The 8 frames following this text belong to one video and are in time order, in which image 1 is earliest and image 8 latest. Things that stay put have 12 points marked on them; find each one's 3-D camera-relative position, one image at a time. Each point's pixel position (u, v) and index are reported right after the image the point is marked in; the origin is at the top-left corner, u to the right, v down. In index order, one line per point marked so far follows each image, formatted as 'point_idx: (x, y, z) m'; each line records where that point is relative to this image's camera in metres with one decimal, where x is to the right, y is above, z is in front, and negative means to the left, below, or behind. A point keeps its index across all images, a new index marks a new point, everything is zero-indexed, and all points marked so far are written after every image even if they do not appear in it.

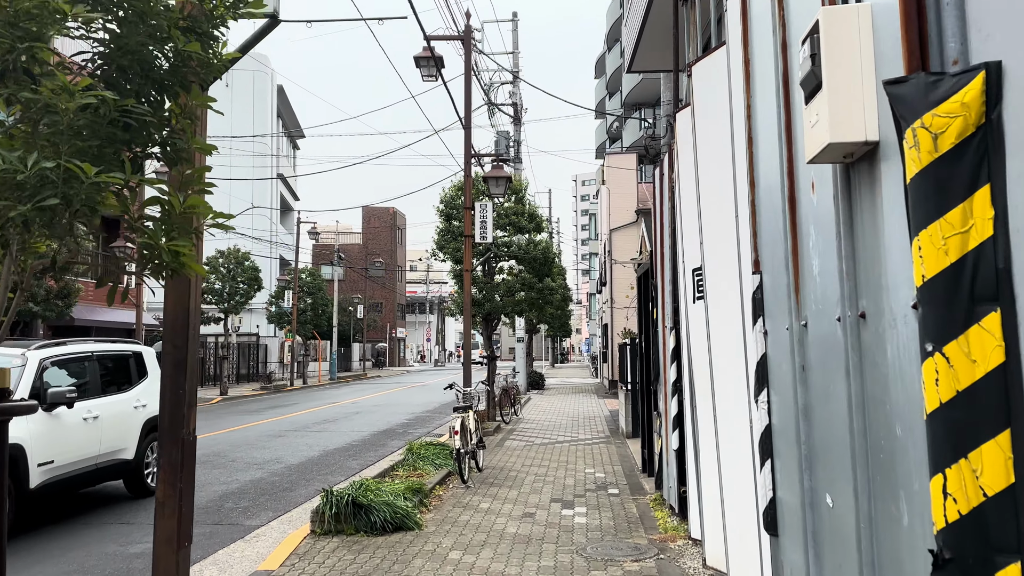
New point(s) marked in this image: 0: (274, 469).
0: (-3.2, -2.5, +10.5) m
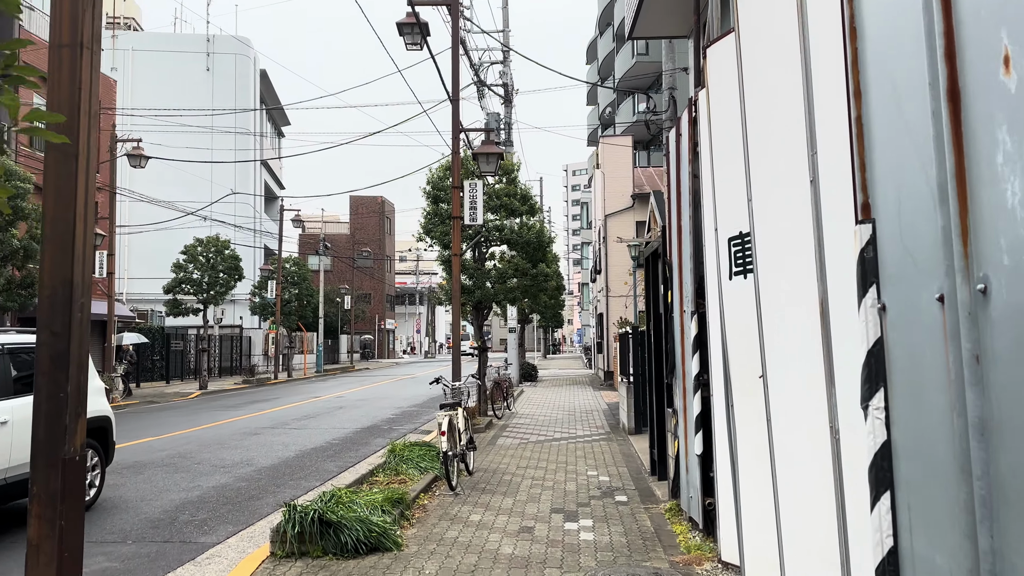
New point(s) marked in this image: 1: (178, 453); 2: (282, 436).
0: (-3.3, -2.3, +9.5) m
1: (-4.7, -2.3, +11.1) m
2: (-3.9, -2.5, +13.2) m
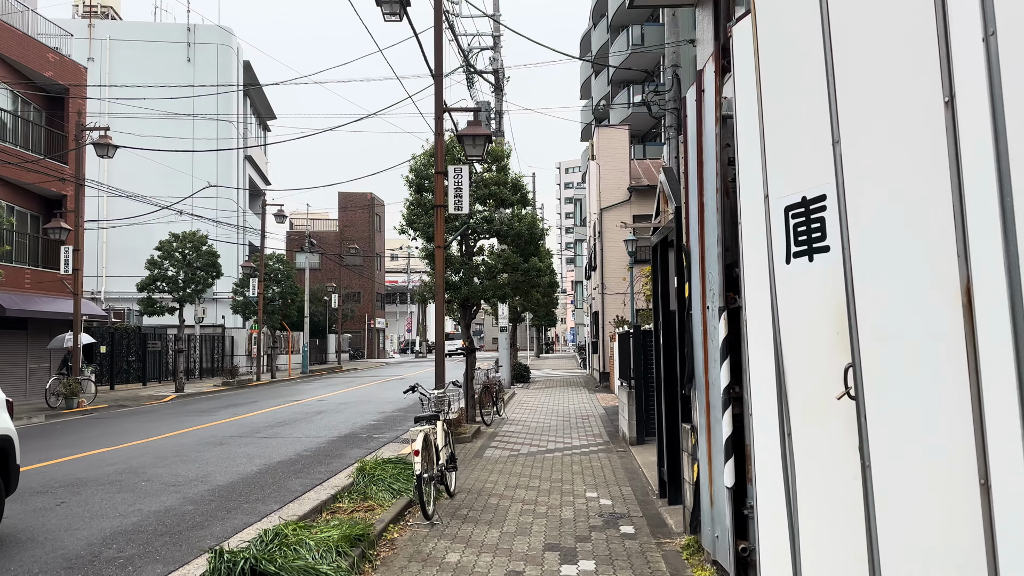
0: (-3.4, -2.2, +8.4) m
1: (-4.9, -2.3, +9.9) m
2: (-4.0, -2.4, +12.0) m
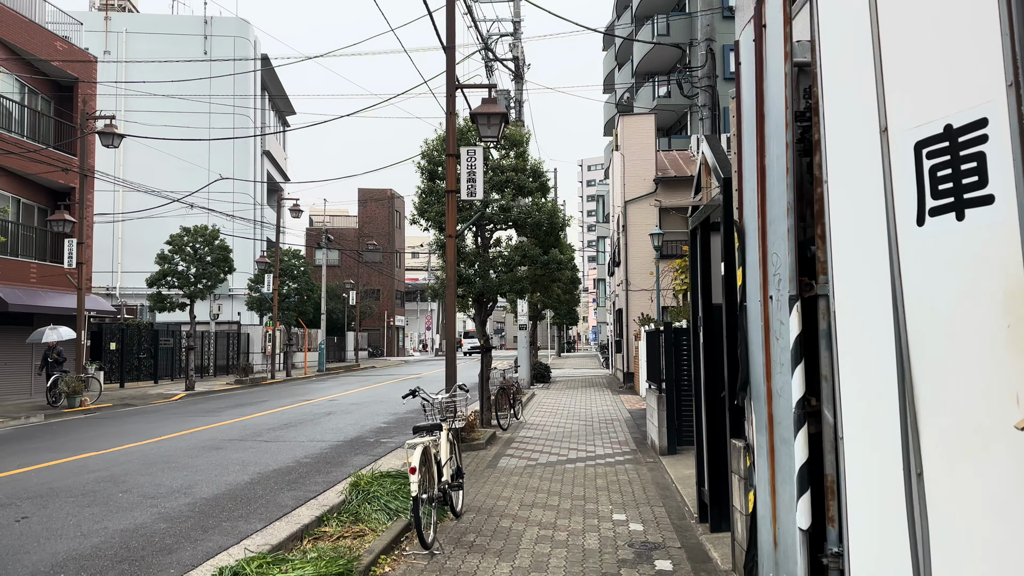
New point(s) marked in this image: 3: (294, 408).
0: (-3.3, -2.1, +7.5) m
1: (-4.7, -2.2, +9.0) m
2: (-3.8, -2.3, +11.1) m
3: (-5.0, -2.8, +18.1) m
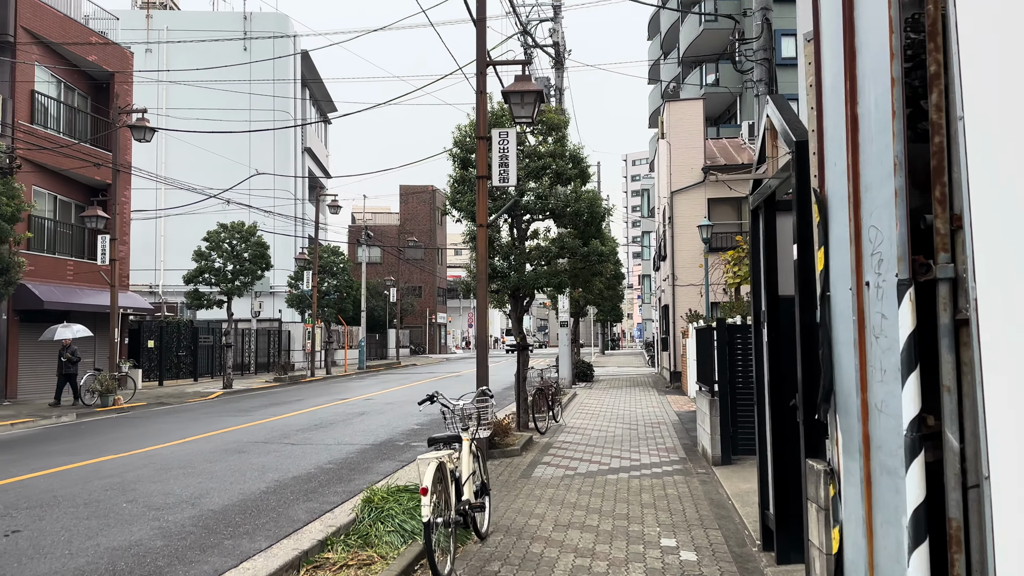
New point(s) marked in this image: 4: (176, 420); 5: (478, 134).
0: (-3.0, -2.0, +6.9) m
1: (-4.3, -2.1, +8.5) m
2: (-3.3, -2.3, +10.5) m
3: (-4.1, -2.7, +17.5) m
4: (-6.9, -2.7, +16.2) m
5: (-0.4, +1.9, +9.7) m
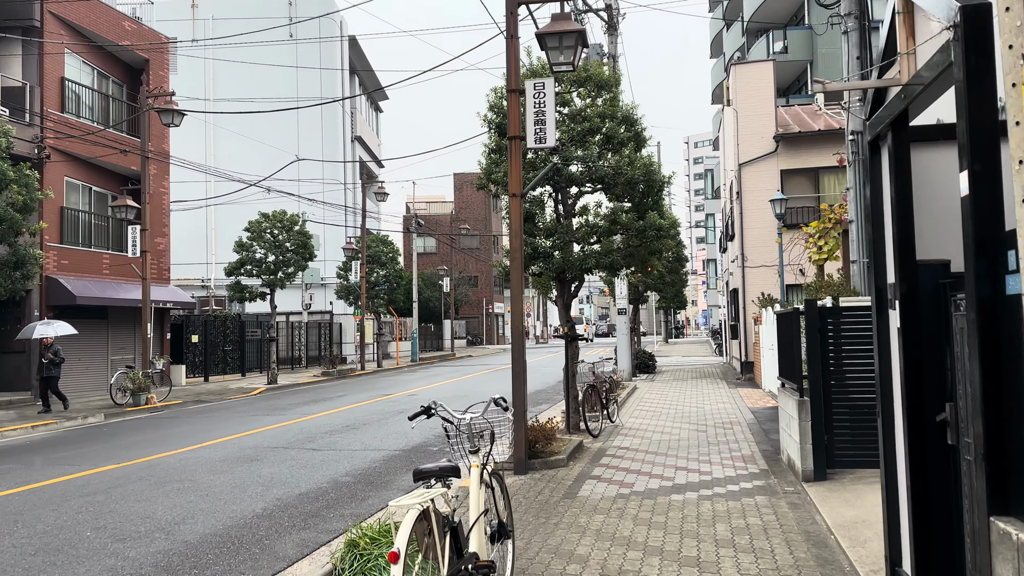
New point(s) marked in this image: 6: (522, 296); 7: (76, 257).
0: (-2.7, -1.9, +5.6) m
1: (-3.9, -2.0, +7.3) m
2: (-2.7, -2.1, +9.3) m
3: (-3.0, -2.4, +16.3) m
4: (-5.9, -2.6, +15.3) m
5: (0.0, +2.1, +8.2) m
6: (+0.1, -0.1, +8.1) m
7: (-10.4, +0.8, +18.7) m
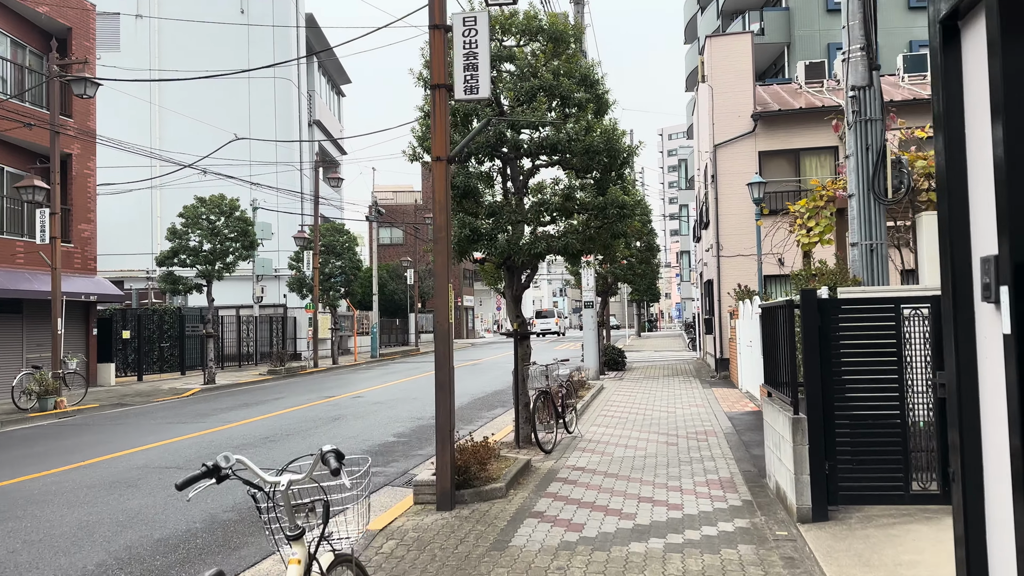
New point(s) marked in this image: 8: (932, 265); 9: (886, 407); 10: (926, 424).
0: (-3.3, -1.9, +3.9) m
1: (-4.5, -1.9, +5.6) m
2: (-3.4, -2.0, +7.6) m
3: (-3.9, -2.3, +14.6) m
4: (-6.8, -2.4, +13.5) m
5: (-0.7, +2.2, +6.5) m
6: (-0.5, 0.0, +6.5) m
7: (-11.4, +1.0, +16.7) m
8: (+3.8, +0.2, +7.1) m
9: (+2.7, -0.8, +5.6) m
10: (+3.0, -1.0, +5.6) m
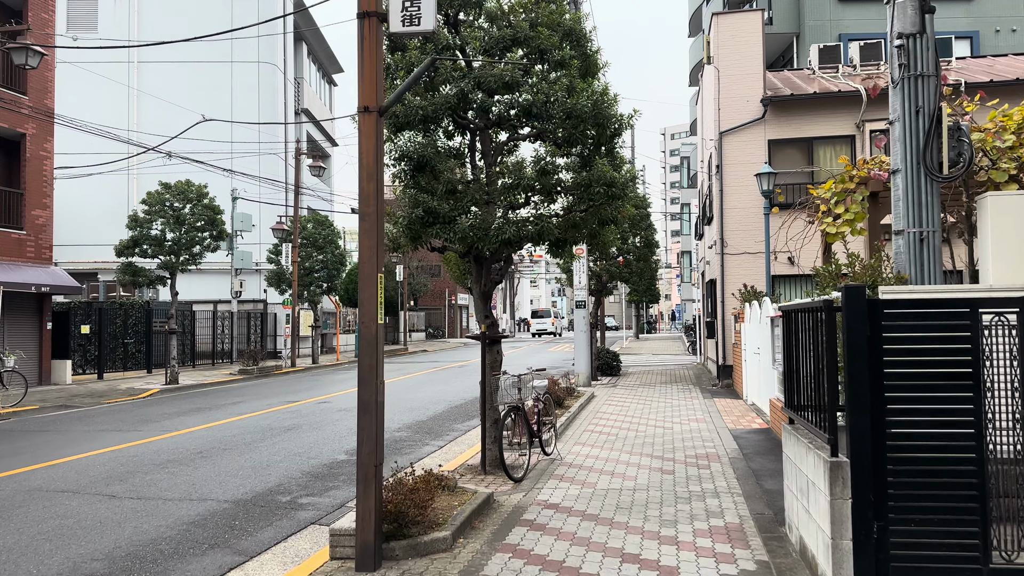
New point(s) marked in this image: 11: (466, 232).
0: (-3.6, -1.8, +2.4) m
1: (-4.9, -1.8, +4.1) m
2: (-3.8, -1.9, +6.1) m
3: (-4.3, -2.1, +13.2) m
4: (-7.1, -2.2, +12.0) m
5: (-1.0, +2.3, +5.1) m
6: (-0.9, +0.1, +5.0) m
7: (-11.7, +1.2, +15.2) m
8: (+3.5, +0.2, +5.7) m
9: (+2.3, -0.8, +4.1) m
10: (+2.6, -1.0, +4.1) m
11: (-0.4, +0.5, +7.2) m
